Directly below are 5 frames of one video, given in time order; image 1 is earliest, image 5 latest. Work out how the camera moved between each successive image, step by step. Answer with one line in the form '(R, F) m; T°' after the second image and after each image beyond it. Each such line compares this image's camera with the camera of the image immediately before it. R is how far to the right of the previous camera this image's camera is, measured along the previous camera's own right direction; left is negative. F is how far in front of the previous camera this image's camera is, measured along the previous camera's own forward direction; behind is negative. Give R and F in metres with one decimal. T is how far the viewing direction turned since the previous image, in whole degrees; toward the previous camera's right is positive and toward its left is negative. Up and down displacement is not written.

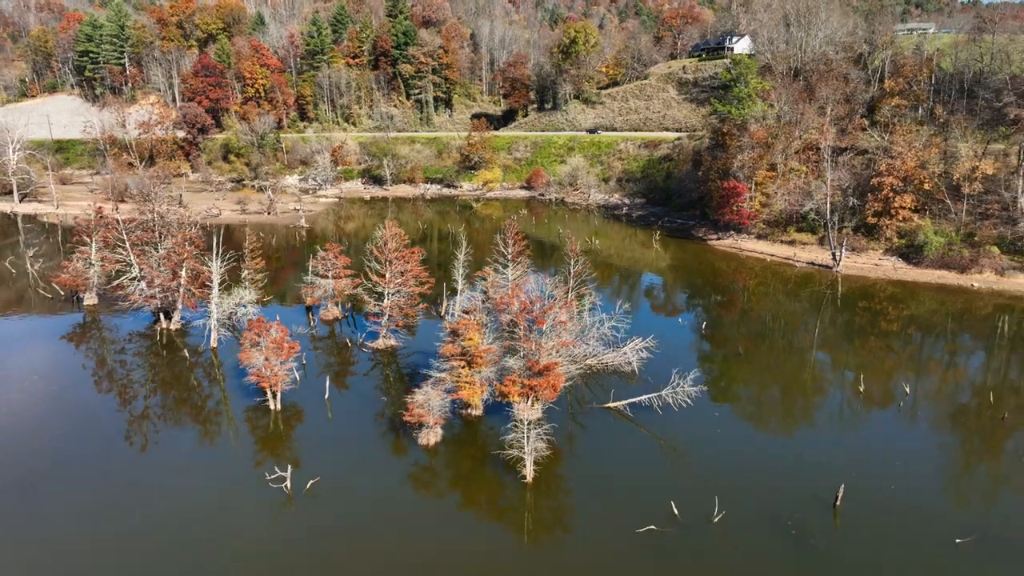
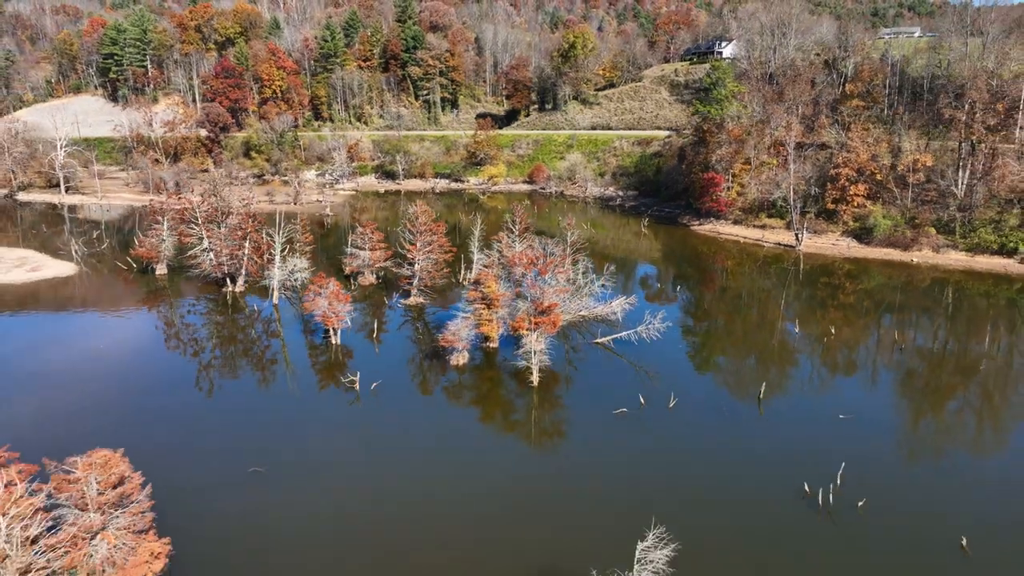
(-0.2, -5.7) m; 0°
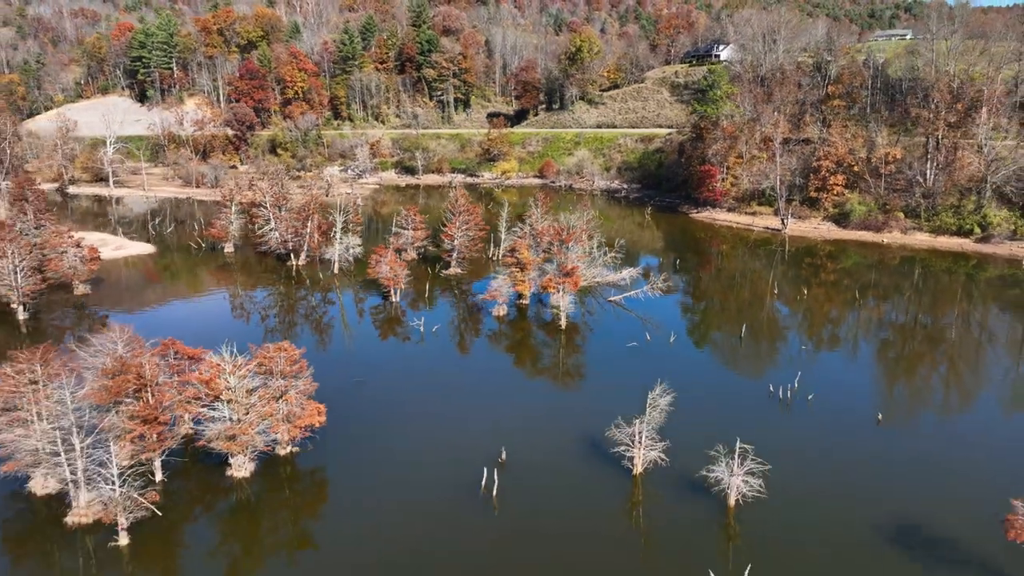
(-0.9, -5.6) m; 0°
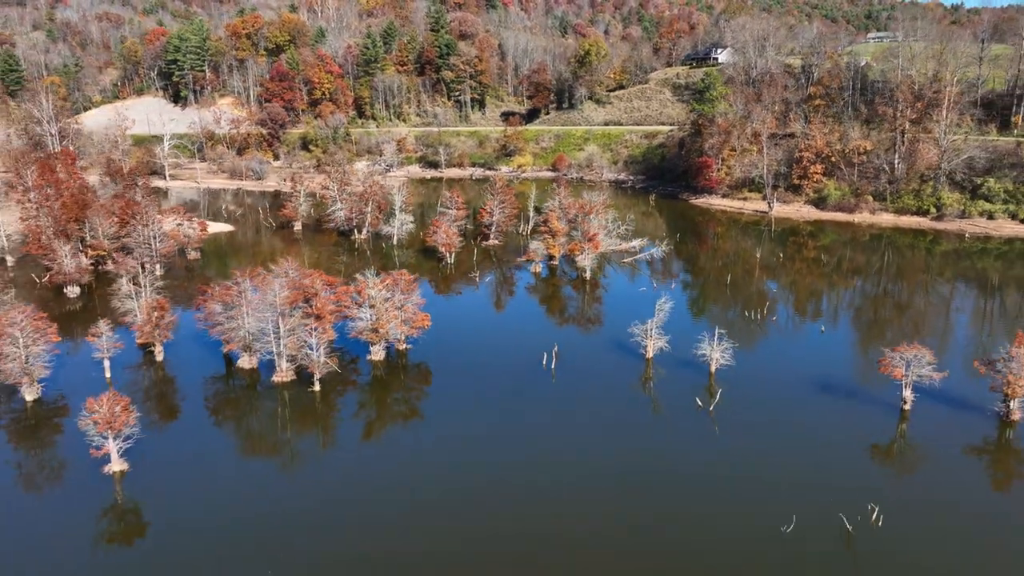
(-1.2, -7.6) m; 0°
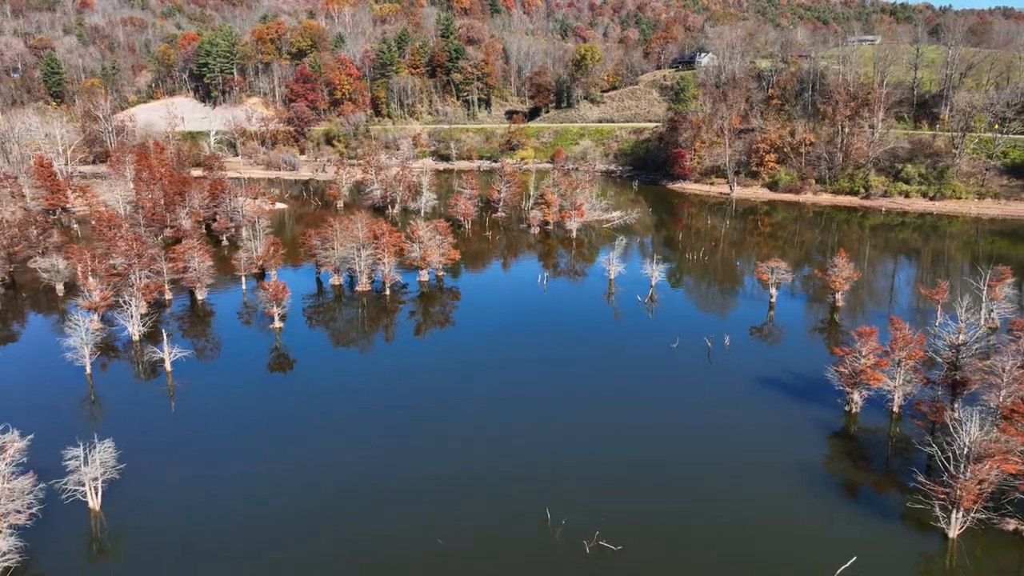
(-0.1, -10.9) m; 0°
